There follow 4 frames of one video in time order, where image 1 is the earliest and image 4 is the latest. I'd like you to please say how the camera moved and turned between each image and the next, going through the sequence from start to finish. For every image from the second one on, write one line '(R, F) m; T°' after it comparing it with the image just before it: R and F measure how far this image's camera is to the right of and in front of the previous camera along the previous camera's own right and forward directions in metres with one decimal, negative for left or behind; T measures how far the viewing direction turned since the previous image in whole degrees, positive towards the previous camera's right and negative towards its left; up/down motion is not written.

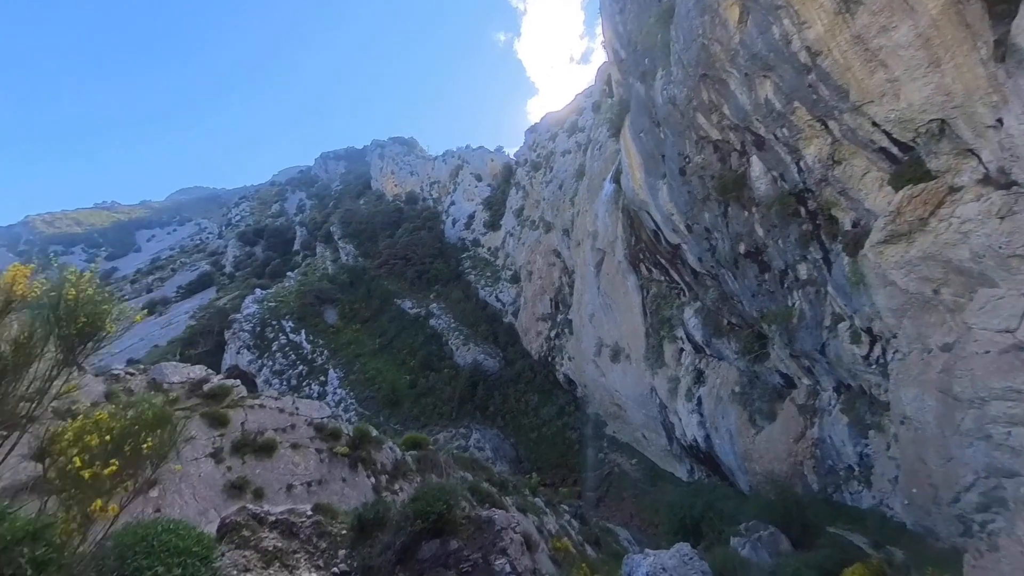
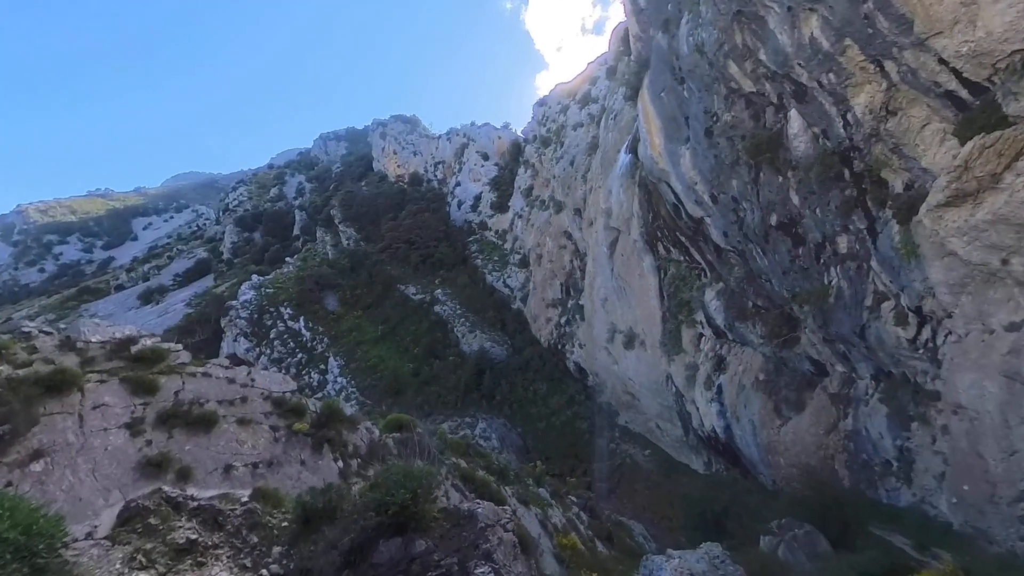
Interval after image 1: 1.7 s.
(0.0, +1.6) m; -1°
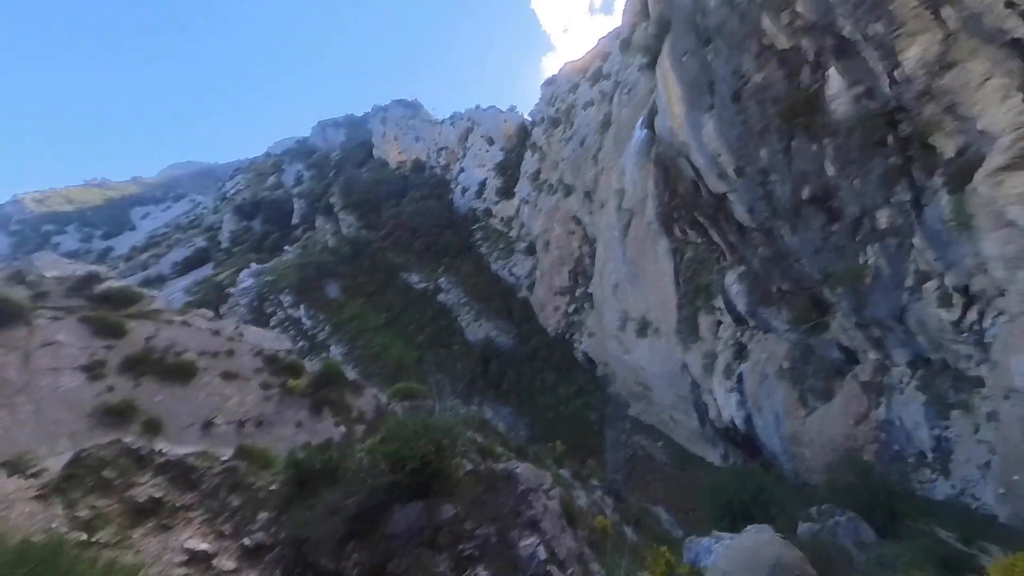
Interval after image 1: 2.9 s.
(-0.2, +1.2) m; 0°
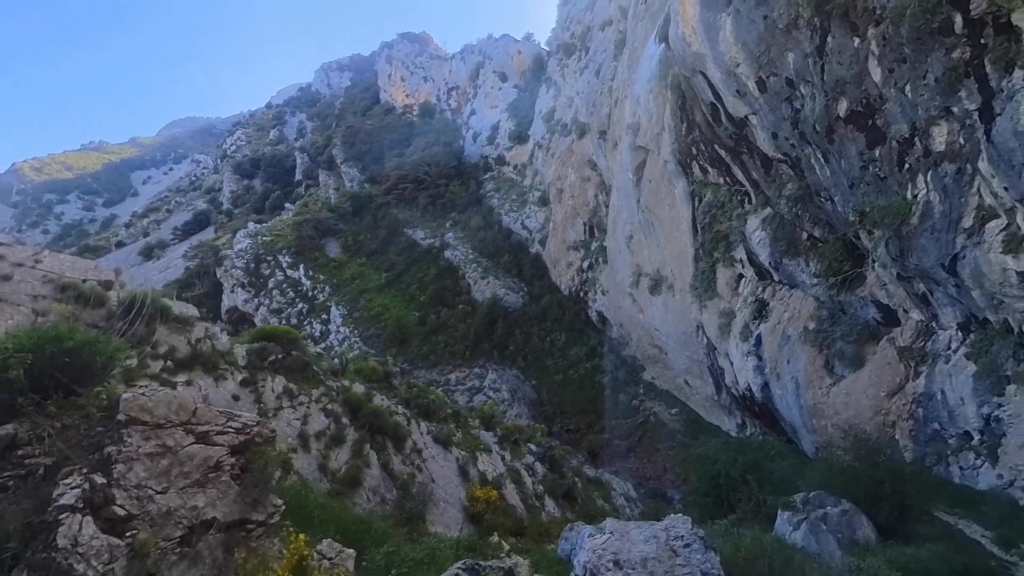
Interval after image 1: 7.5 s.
(+1.4, +2.3) m; -3°
